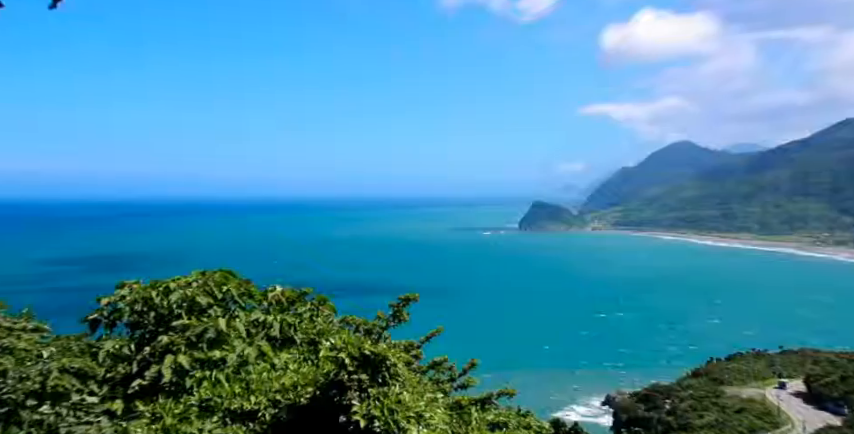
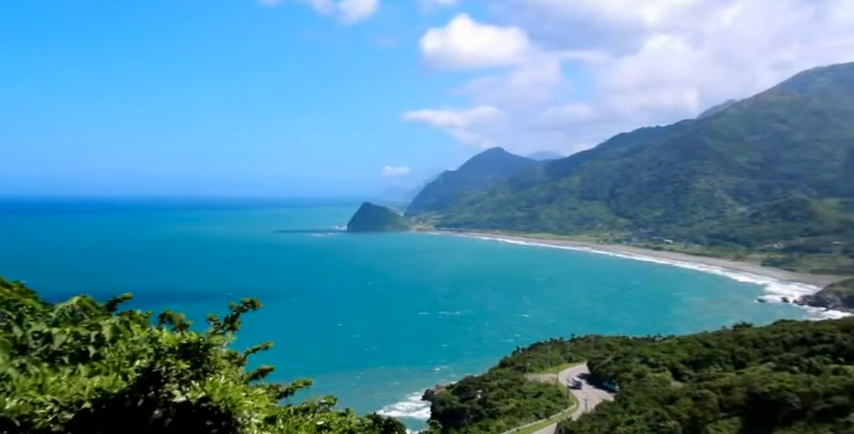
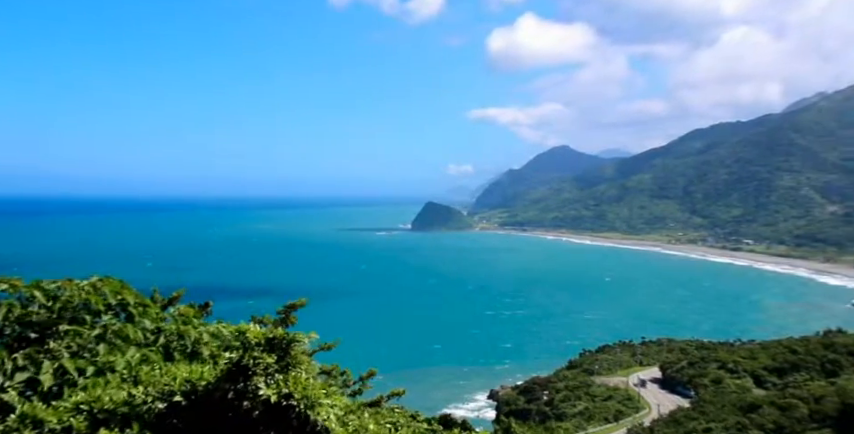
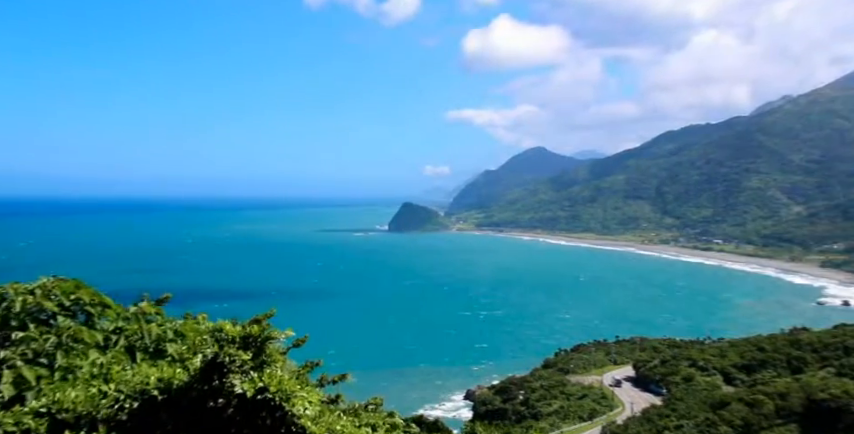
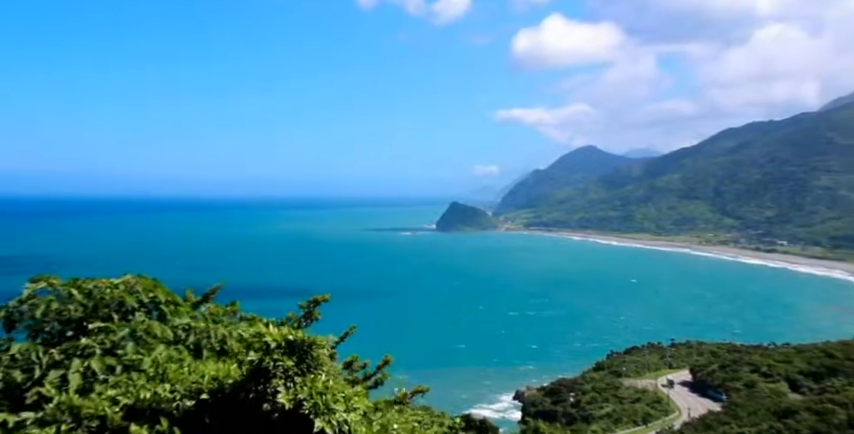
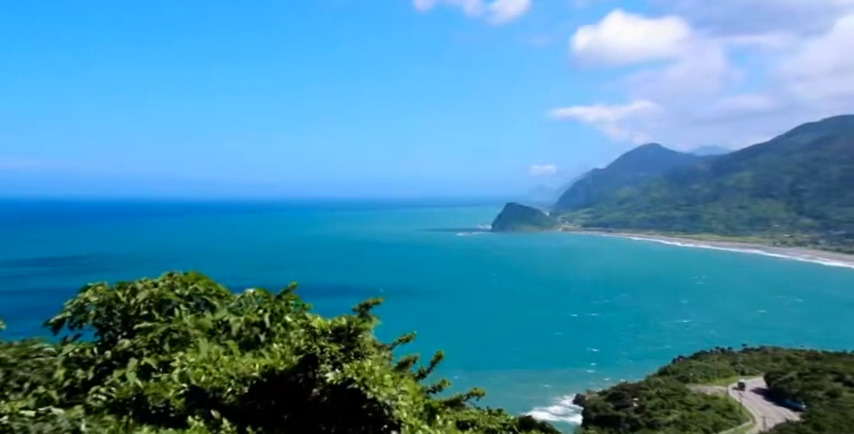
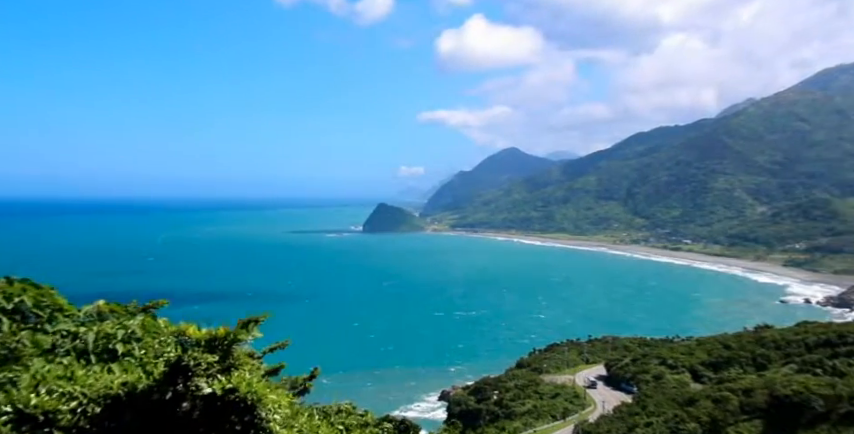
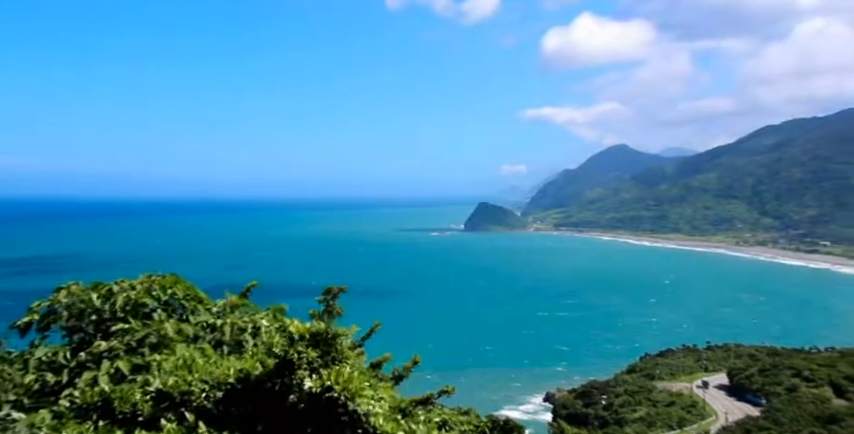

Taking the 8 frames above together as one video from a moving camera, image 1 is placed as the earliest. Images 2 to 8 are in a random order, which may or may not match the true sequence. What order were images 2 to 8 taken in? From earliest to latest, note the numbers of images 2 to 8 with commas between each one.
6, 8, 5, 3, 4, 7, 2
